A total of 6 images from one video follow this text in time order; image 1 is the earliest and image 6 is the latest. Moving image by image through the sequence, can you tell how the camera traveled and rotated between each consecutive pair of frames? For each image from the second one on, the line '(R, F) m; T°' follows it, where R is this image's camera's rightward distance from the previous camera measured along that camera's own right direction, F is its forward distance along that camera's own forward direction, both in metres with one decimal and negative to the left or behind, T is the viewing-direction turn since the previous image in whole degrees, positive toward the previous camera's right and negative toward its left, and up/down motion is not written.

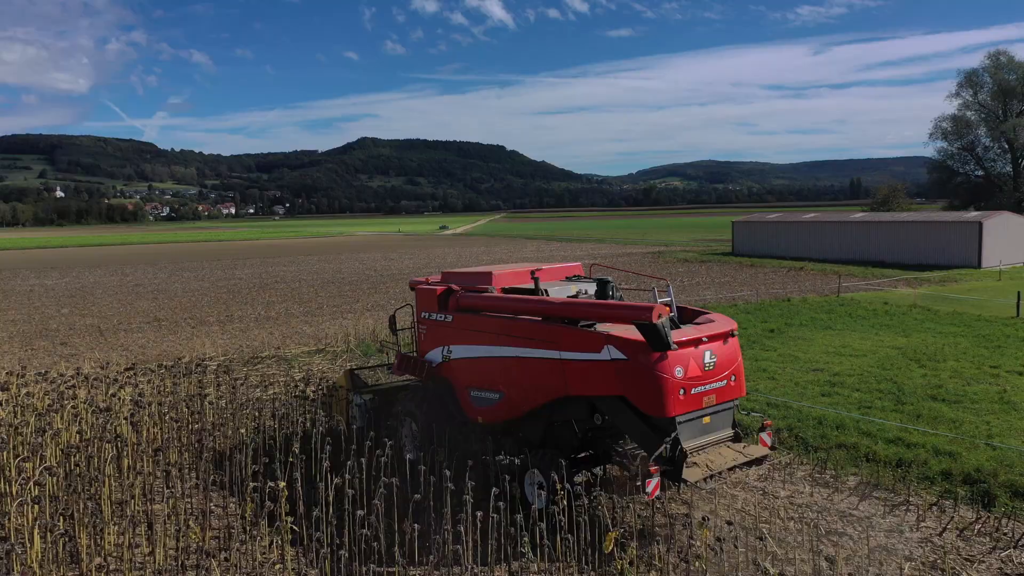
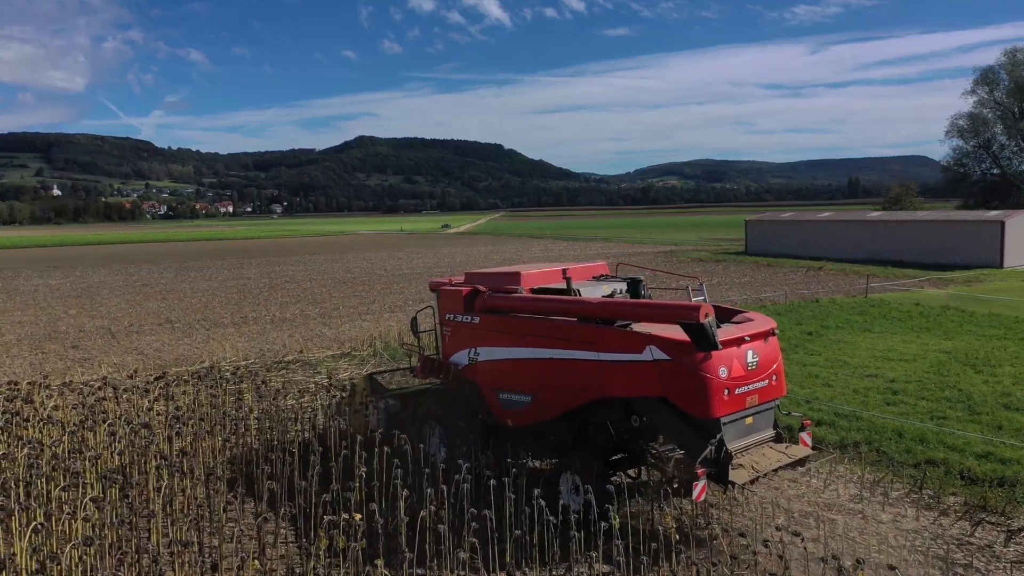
(-0.7, +0.7) m; 0°
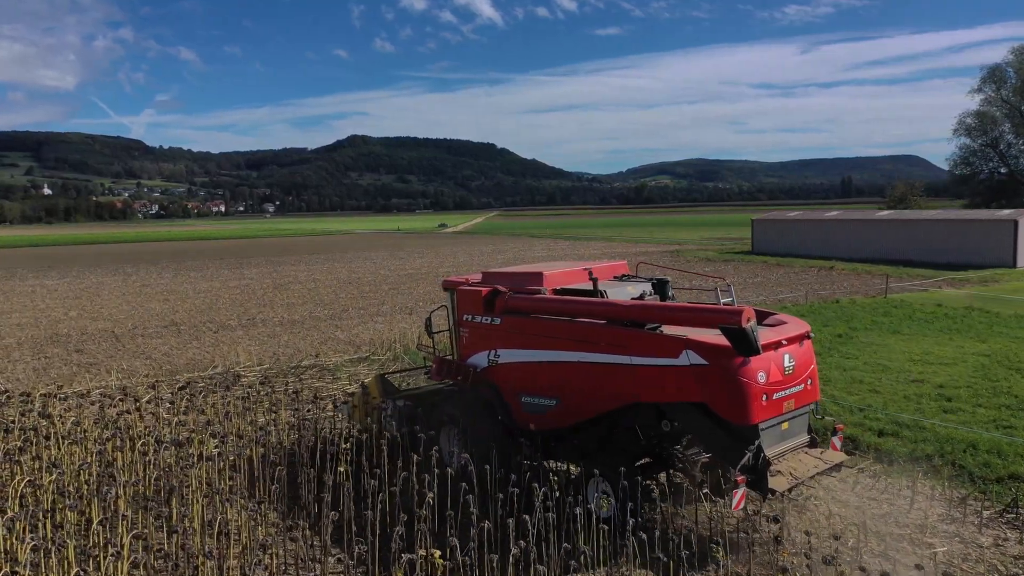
(-0.6, +0.6) m; 0°
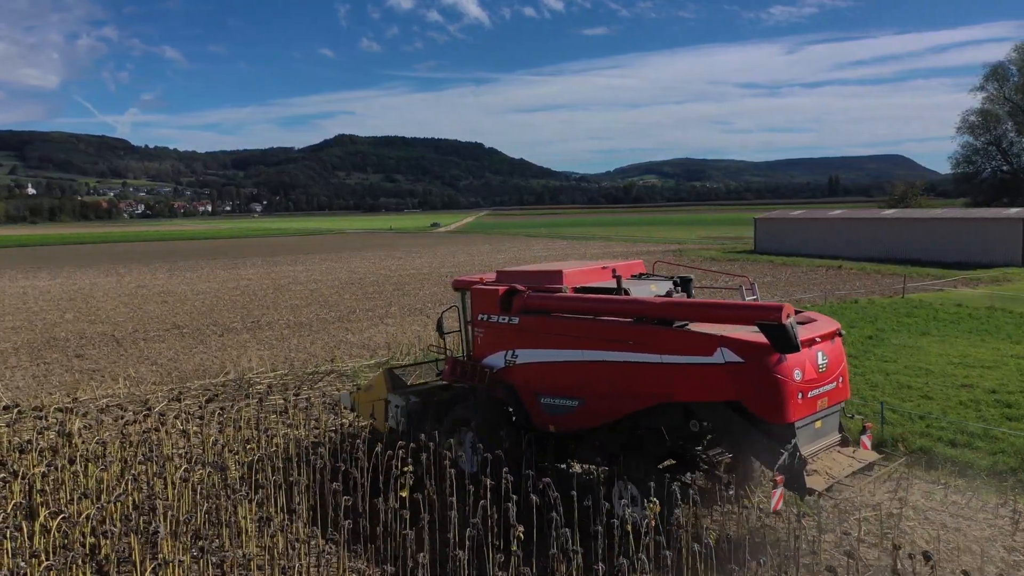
(-0.7, +0.7) m; +1°
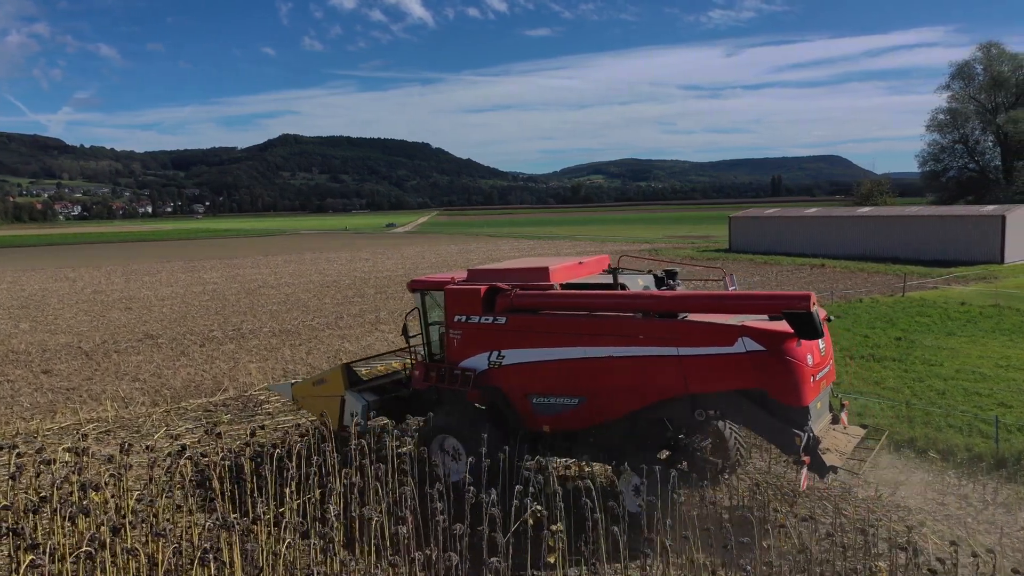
(-1.3, +1.3) m; +4°
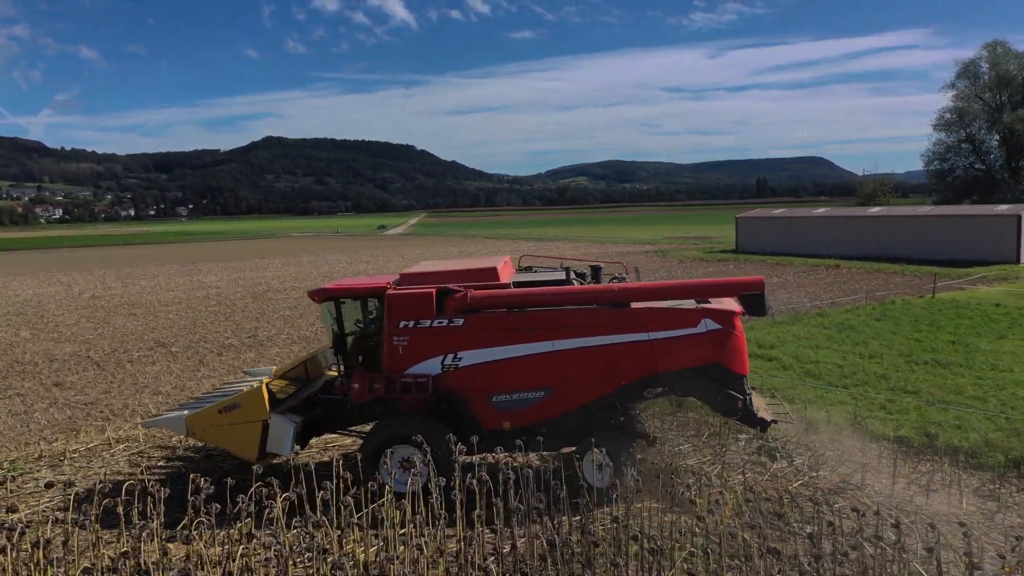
(-1.0, +0.8) m; +1°
